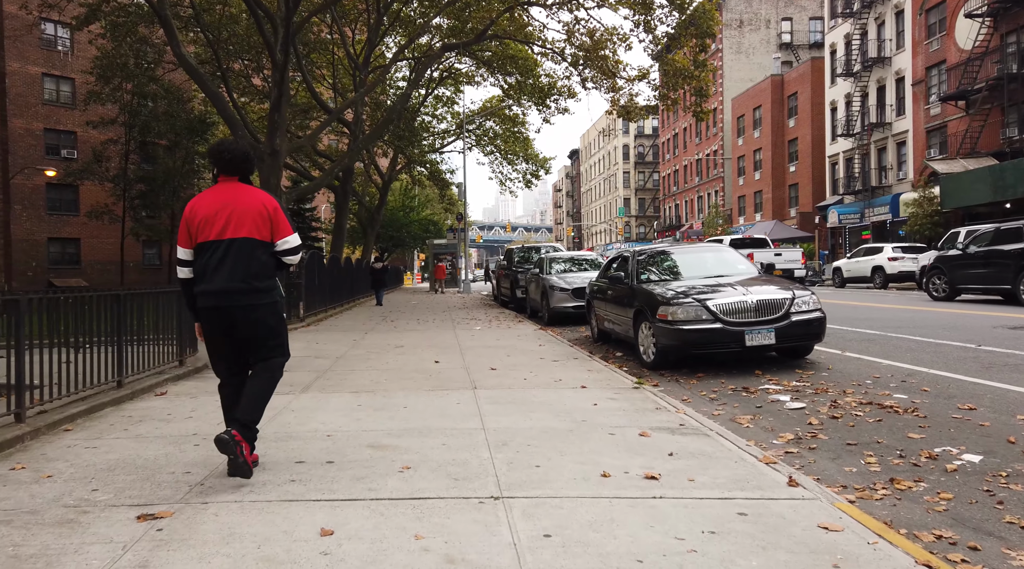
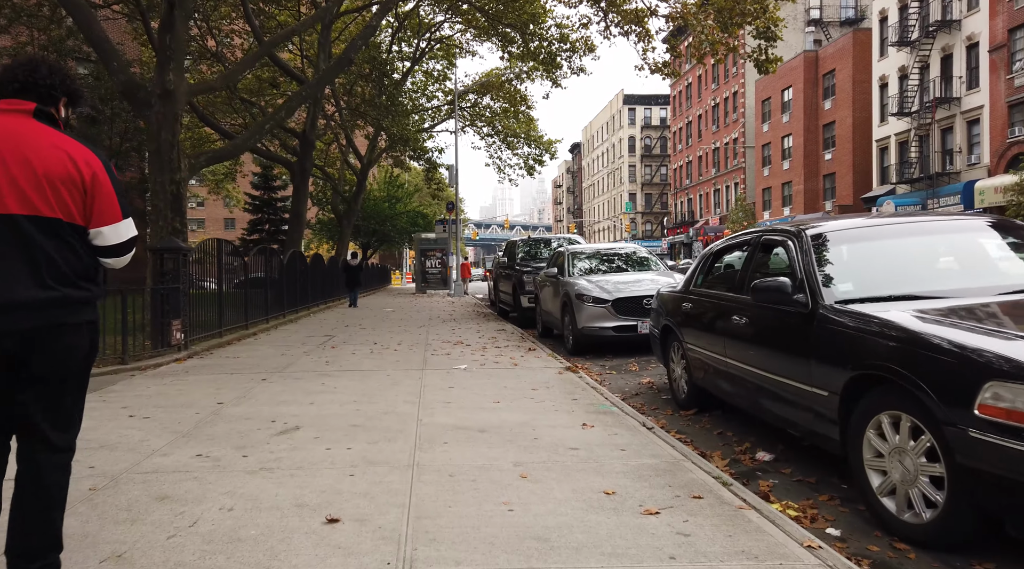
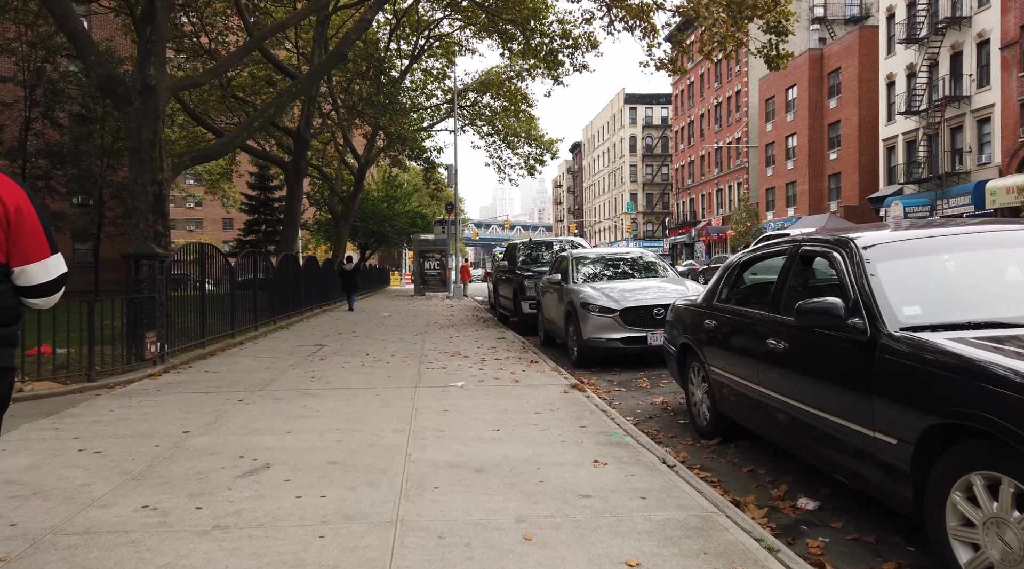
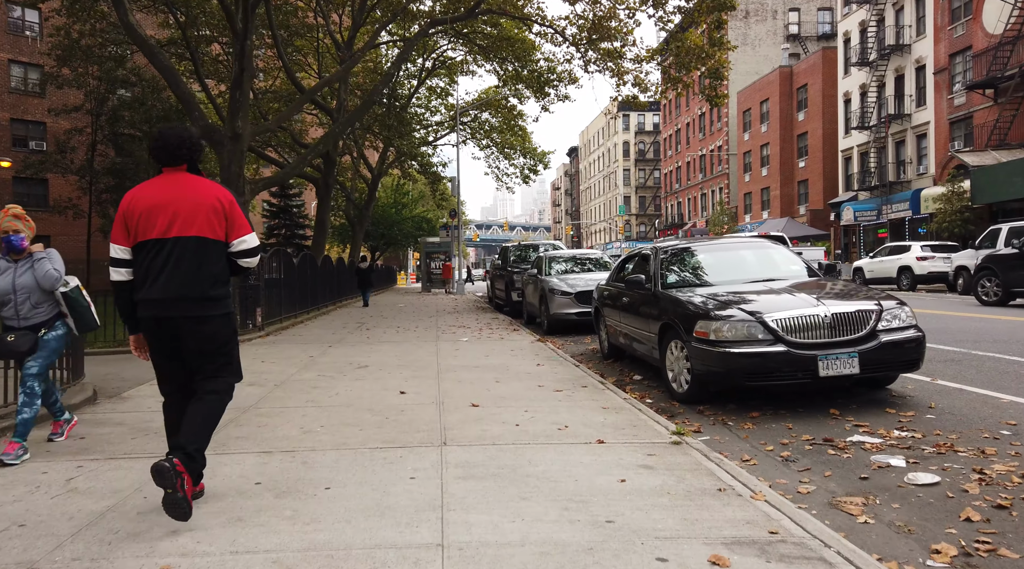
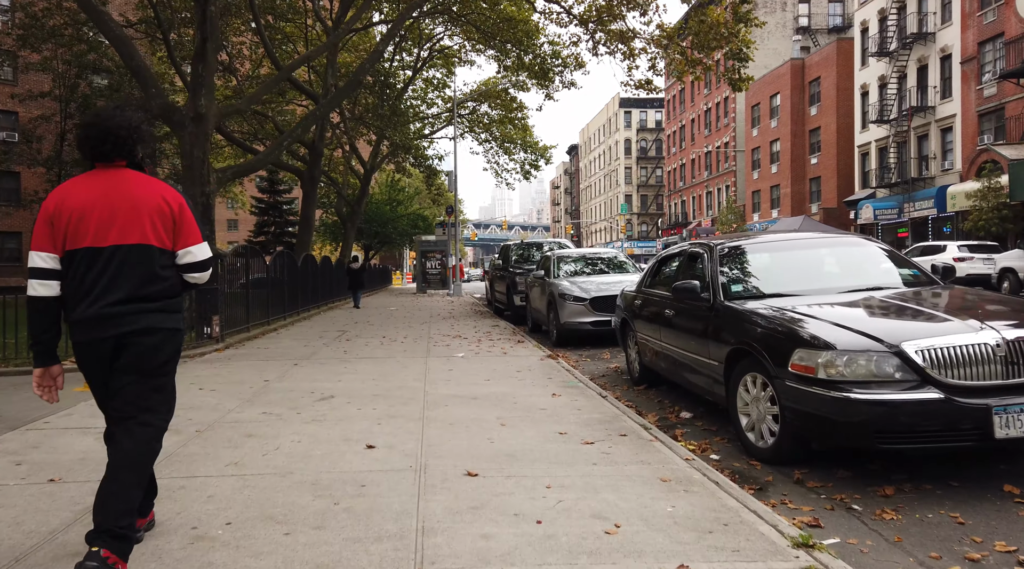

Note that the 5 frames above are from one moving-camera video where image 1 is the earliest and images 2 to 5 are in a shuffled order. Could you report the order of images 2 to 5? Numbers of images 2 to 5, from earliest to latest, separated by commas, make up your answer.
4, 5, 2, 3
